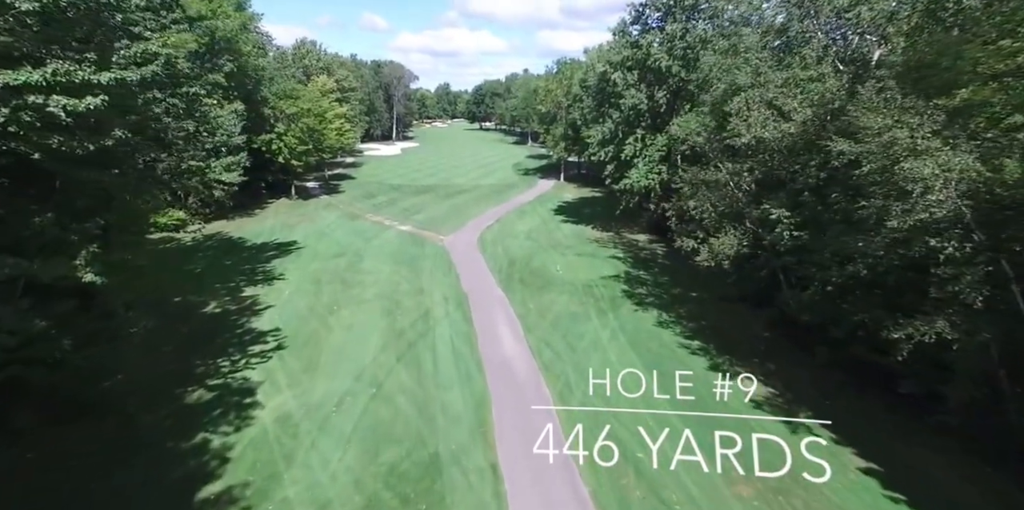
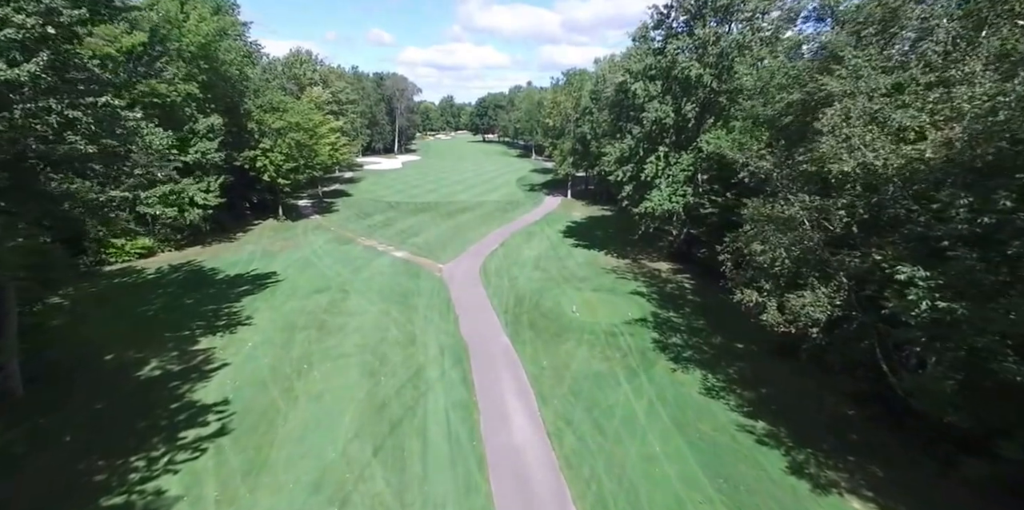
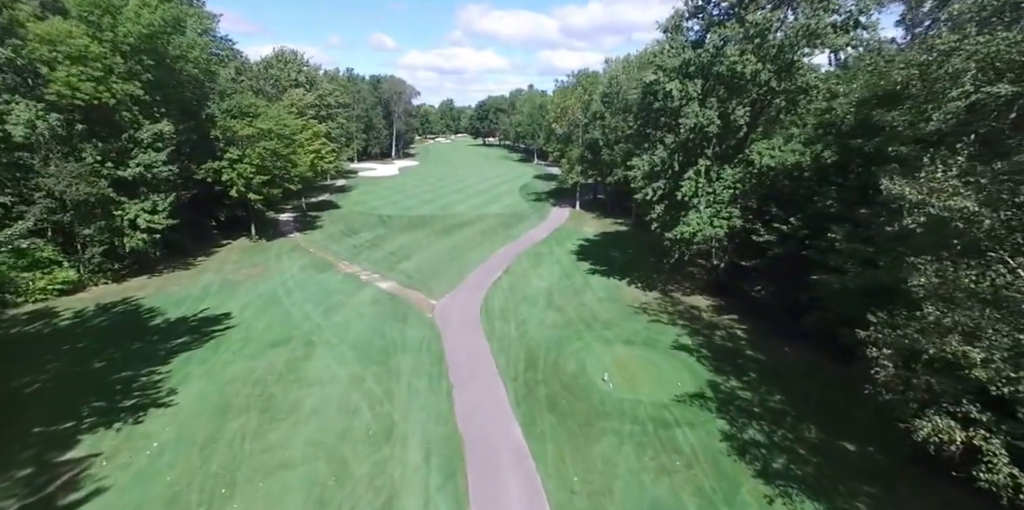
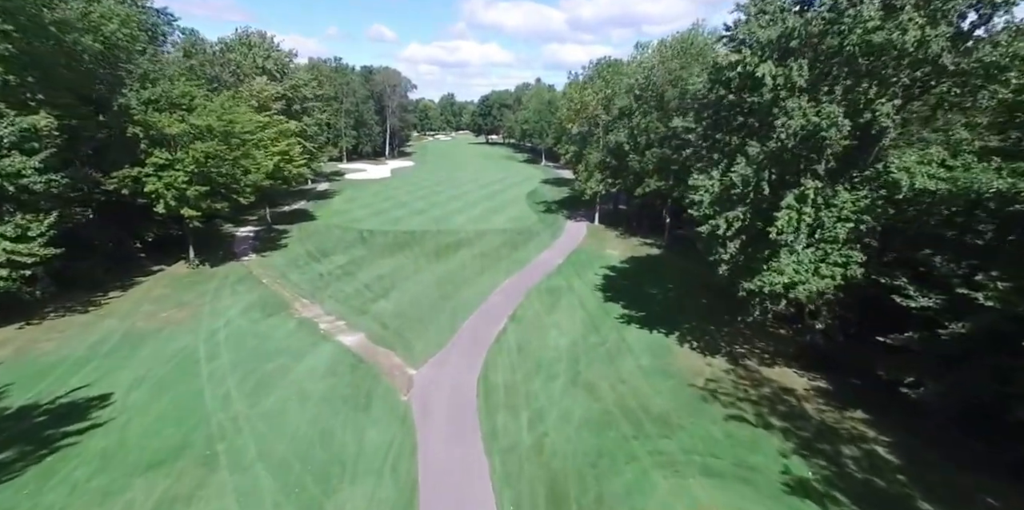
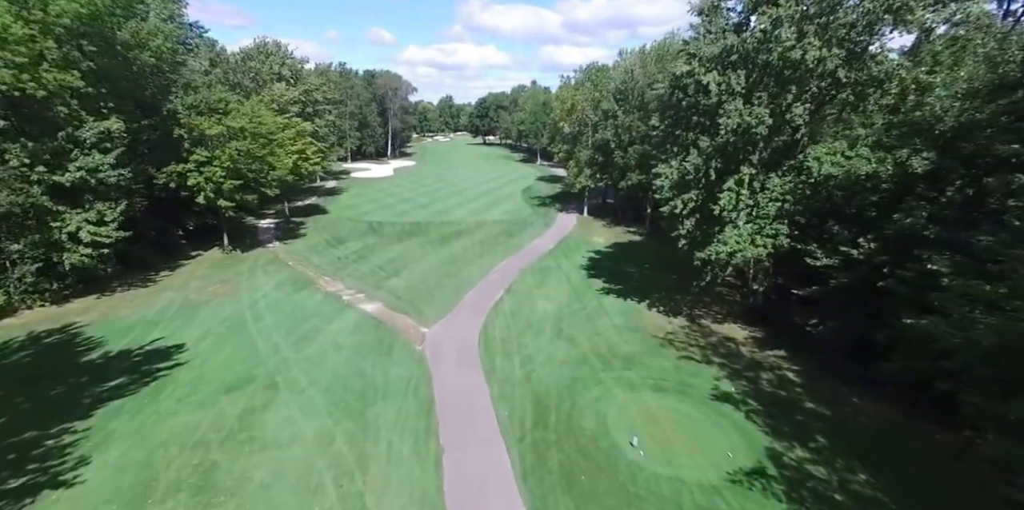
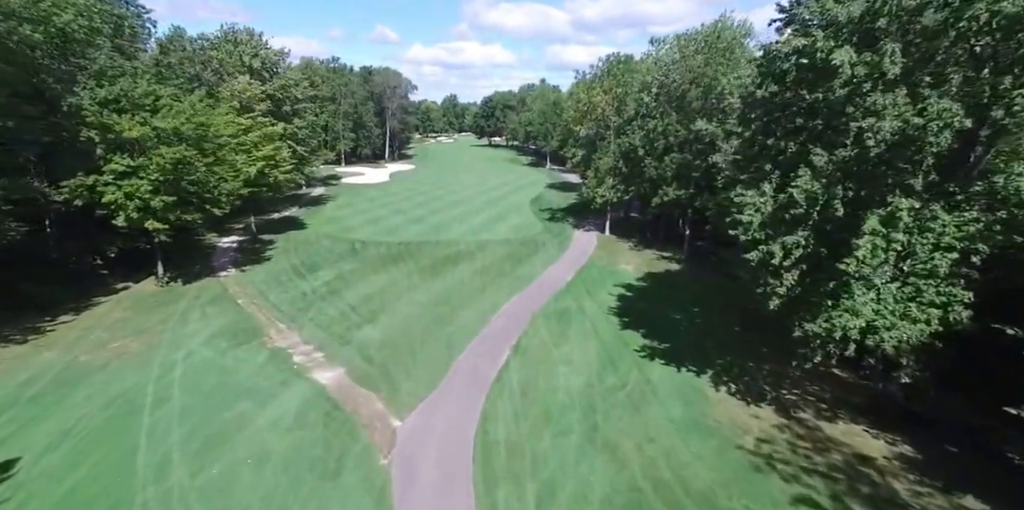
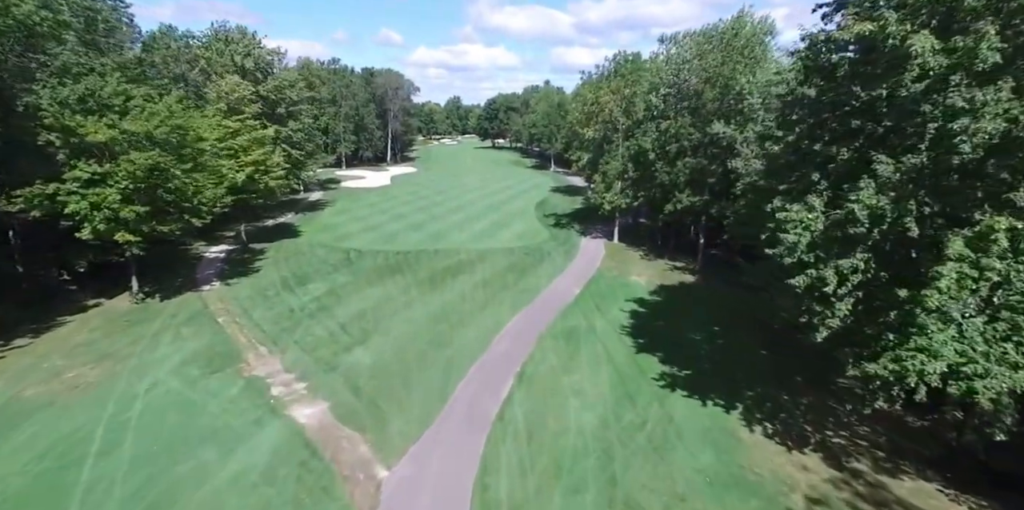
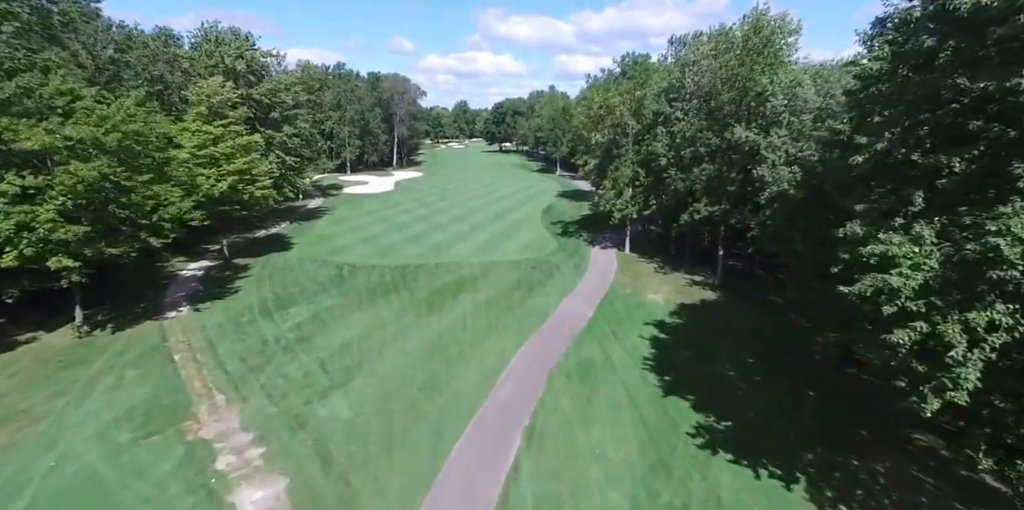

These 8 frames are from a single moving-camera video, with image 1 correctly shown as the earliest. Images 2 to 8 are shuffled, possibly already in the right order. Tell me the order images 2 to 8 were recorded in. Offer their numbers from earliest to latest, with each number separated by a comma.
2, 3, 5, 4, 6, 7, 8
